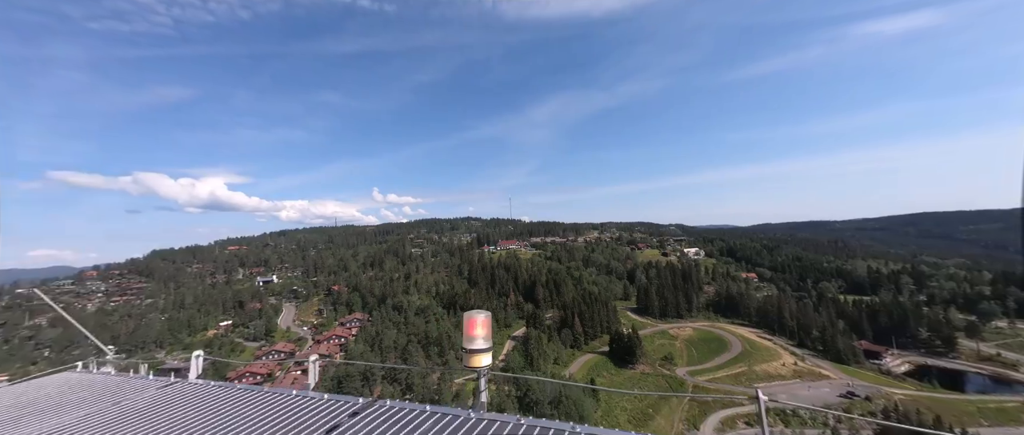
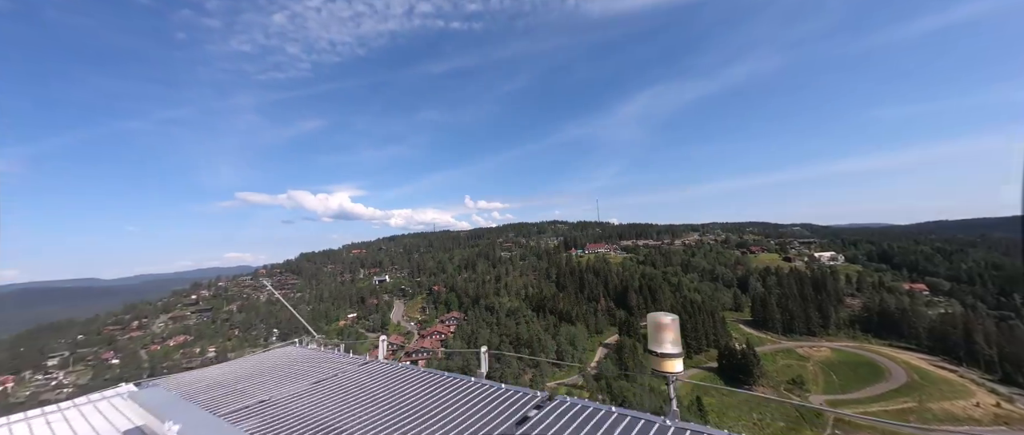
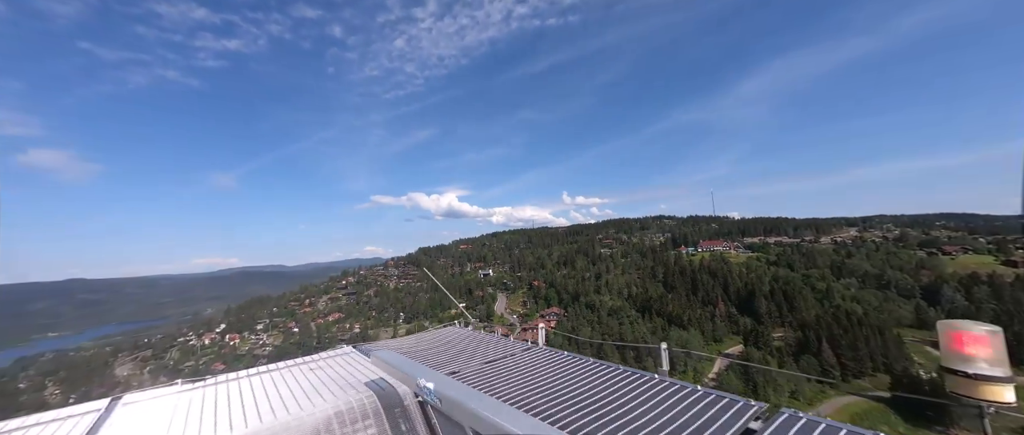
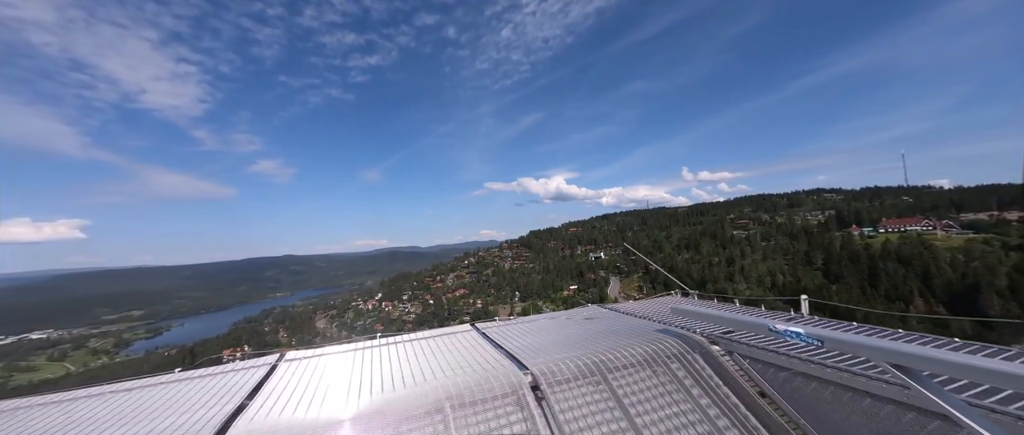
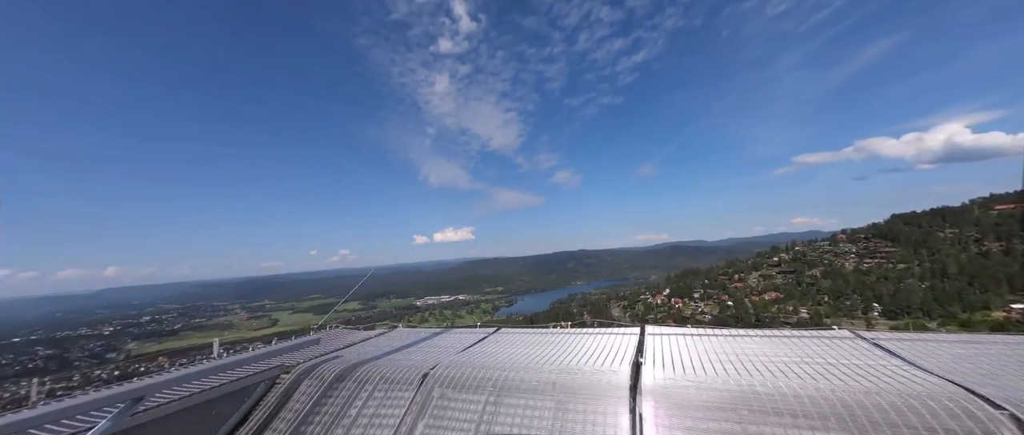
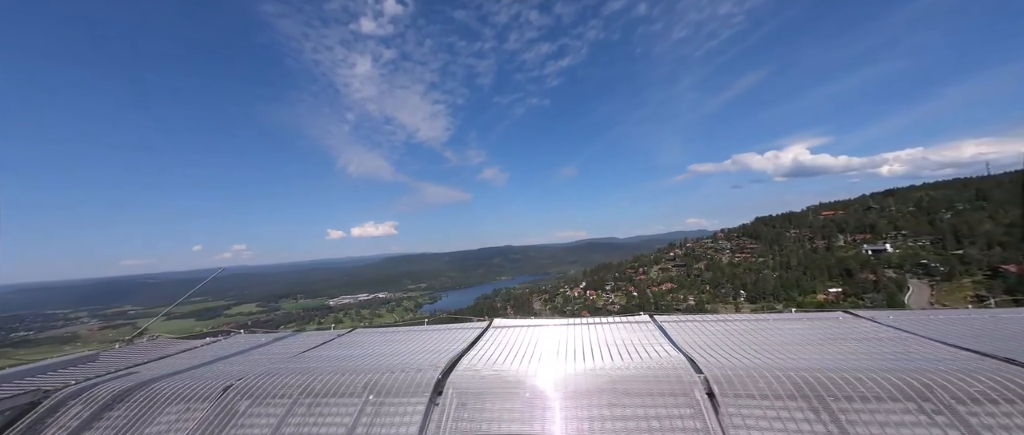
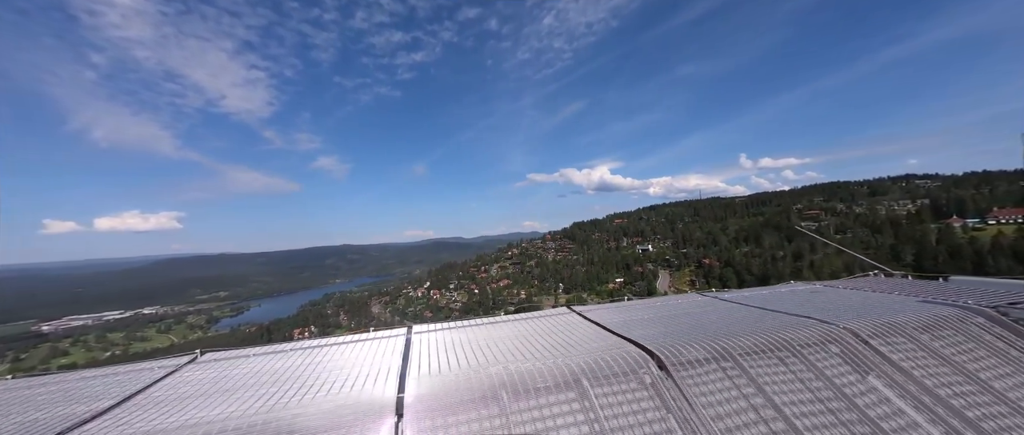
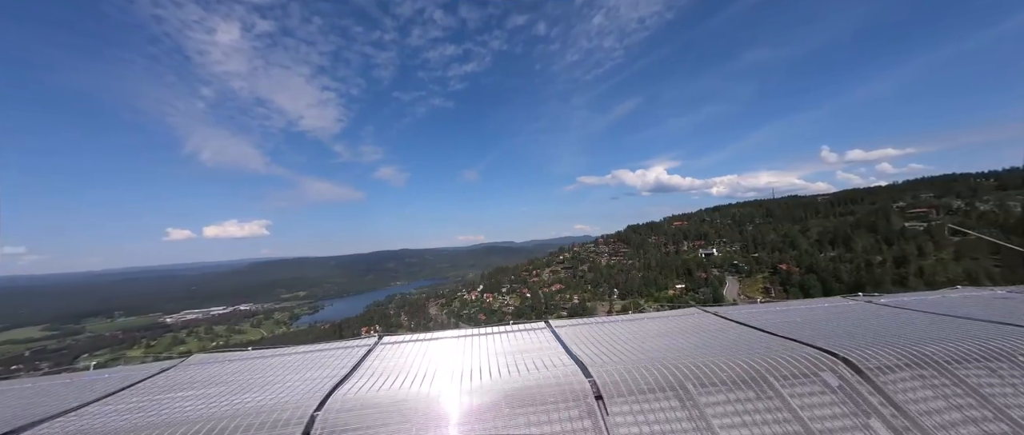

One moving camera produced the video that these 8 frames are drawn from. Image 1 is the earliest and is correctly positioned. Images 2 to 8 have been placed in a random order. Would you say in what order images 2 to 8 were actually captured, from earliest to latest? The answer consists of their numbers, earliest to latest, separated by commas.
2, 3, 4, 7, 8, 6, 5
